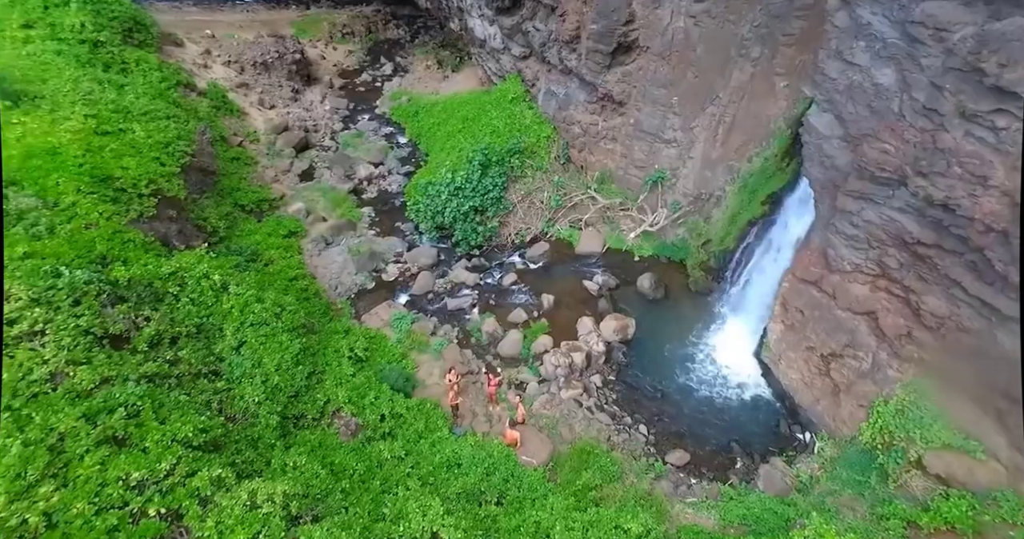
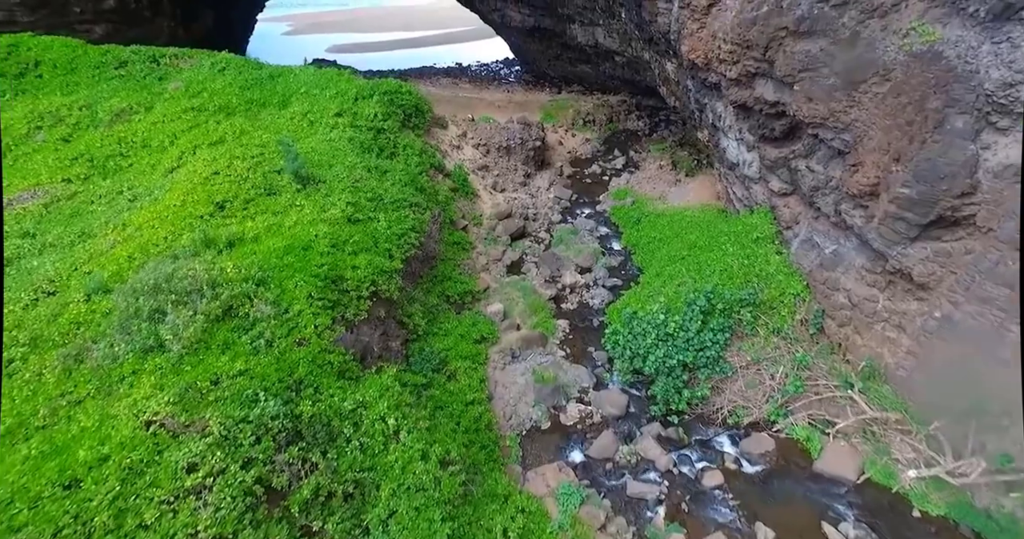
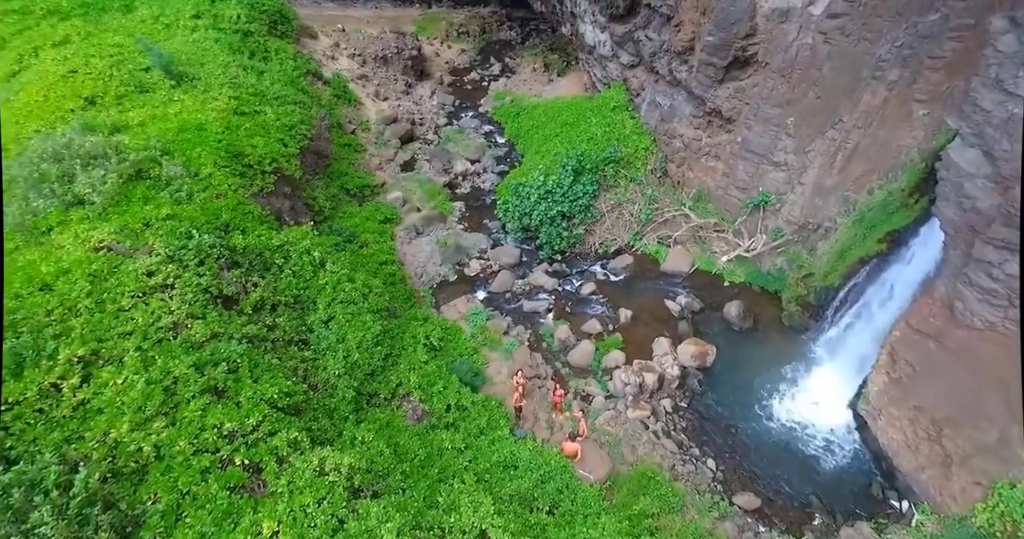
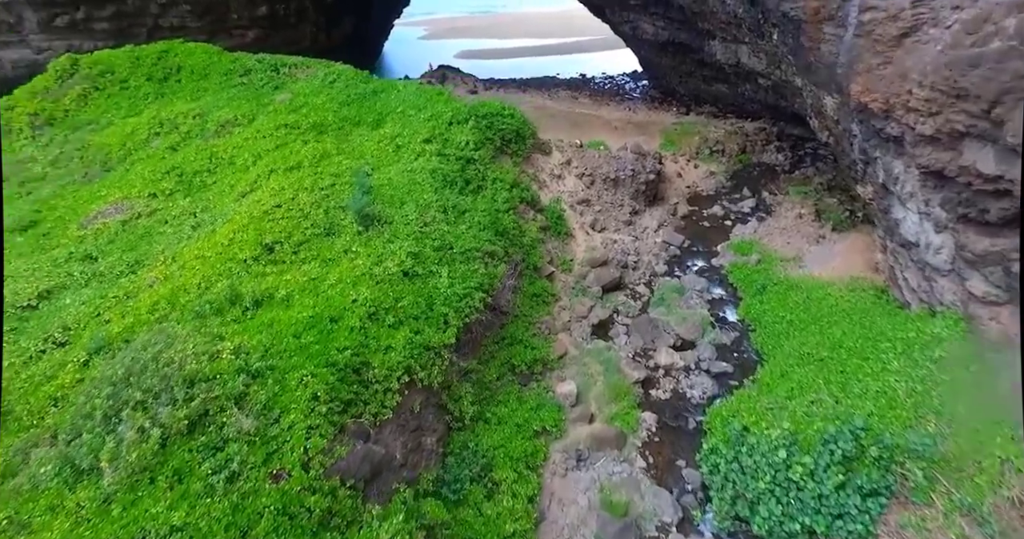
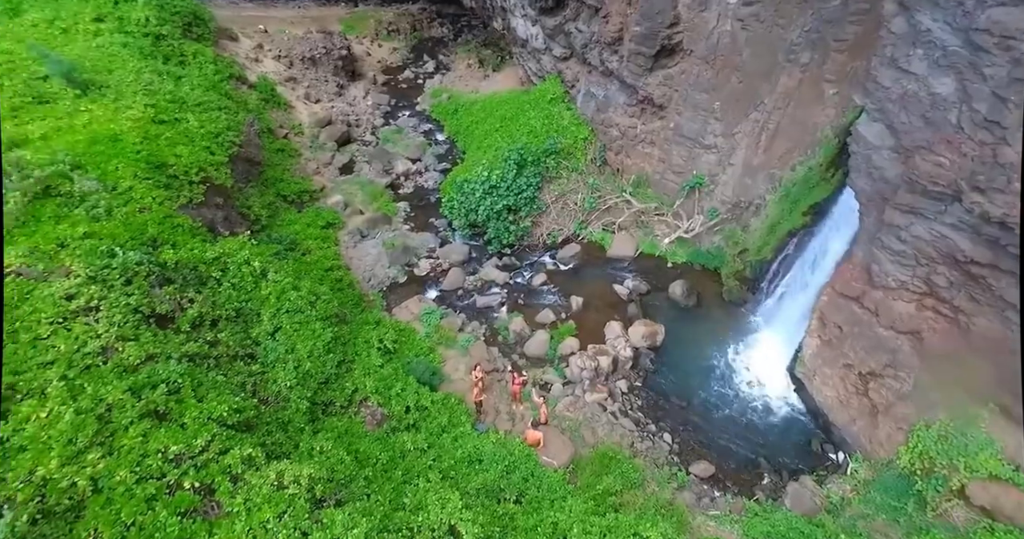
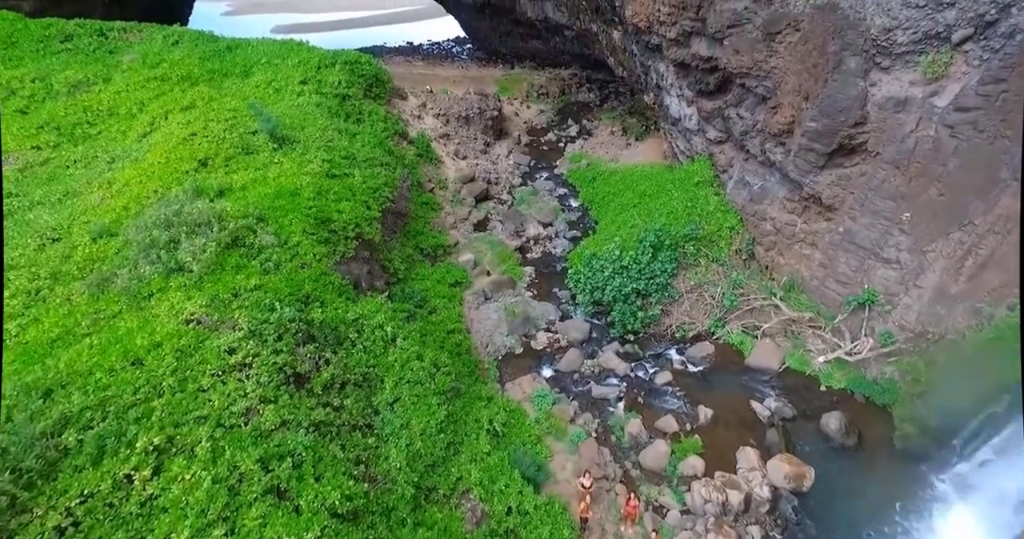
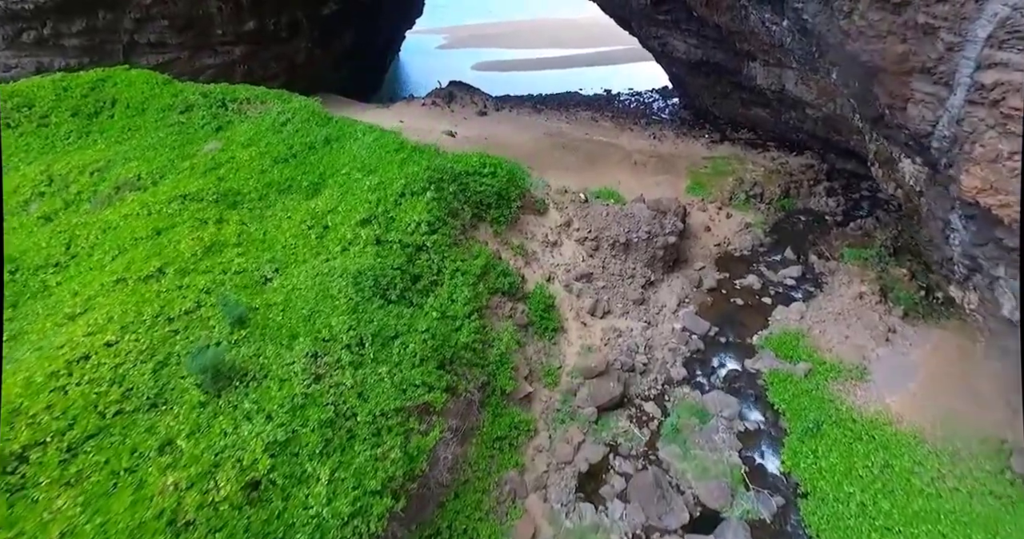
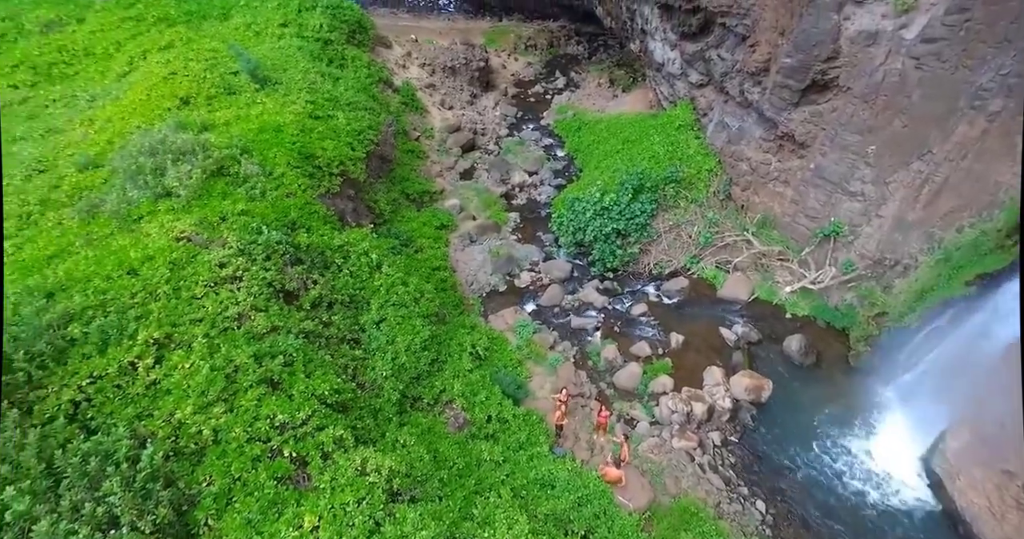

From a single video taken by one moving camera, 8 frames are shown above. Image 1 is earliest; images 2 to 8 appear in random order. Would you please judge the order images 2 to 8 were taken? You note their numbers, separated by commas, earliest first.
5, 3, 8, 6, 2, 4, 7
